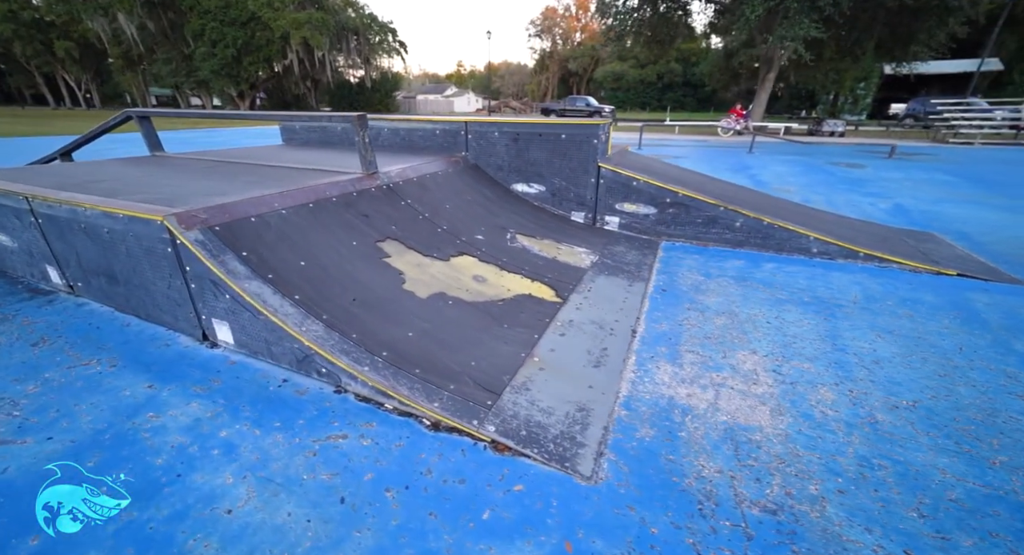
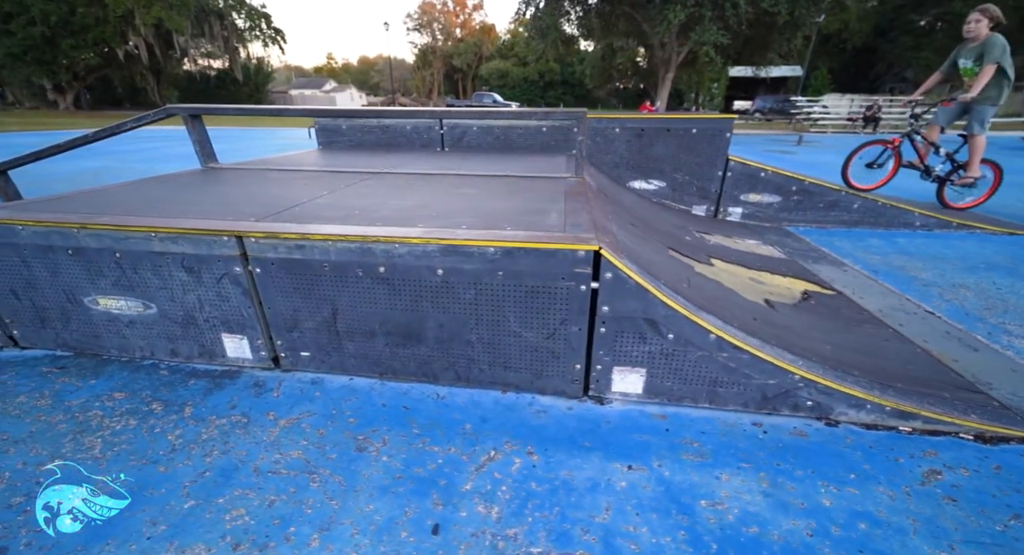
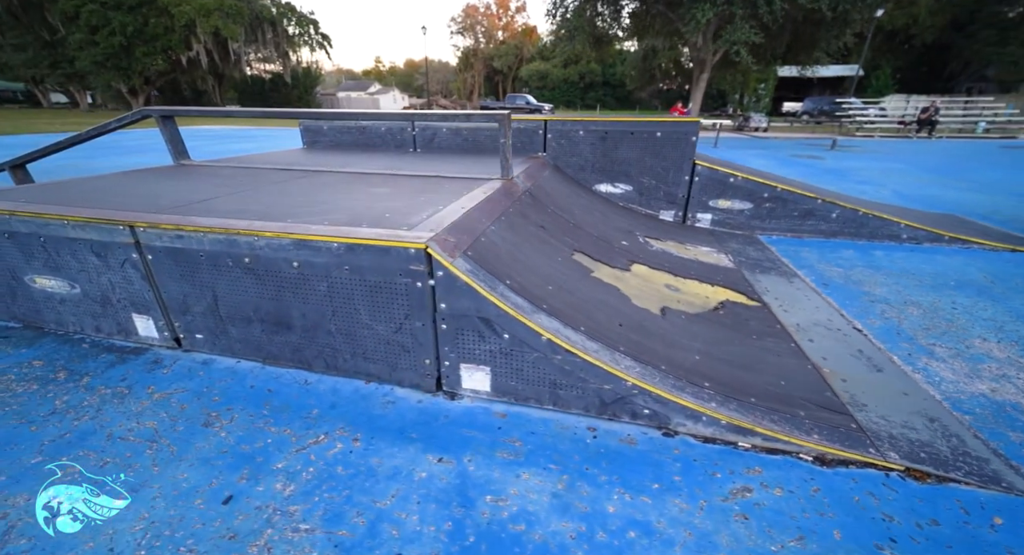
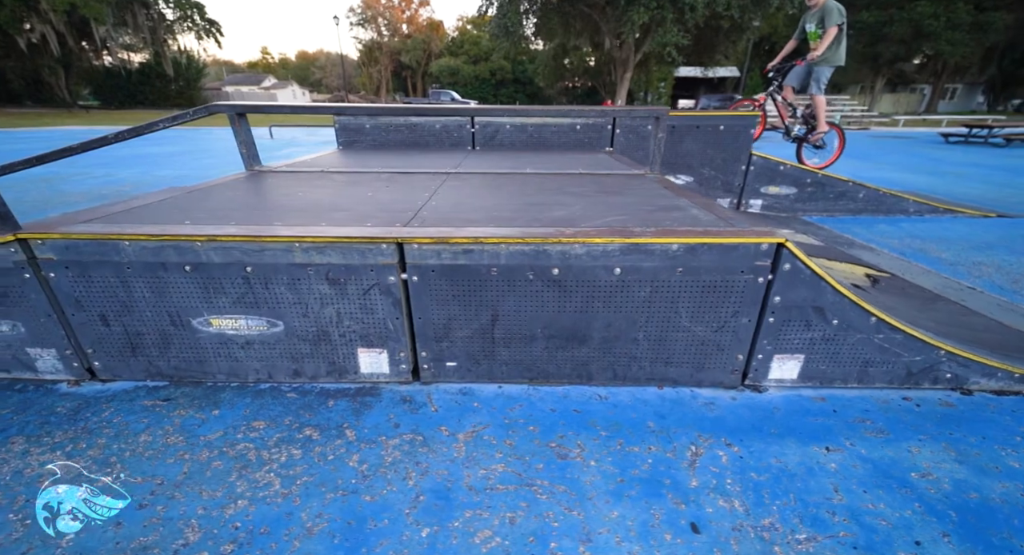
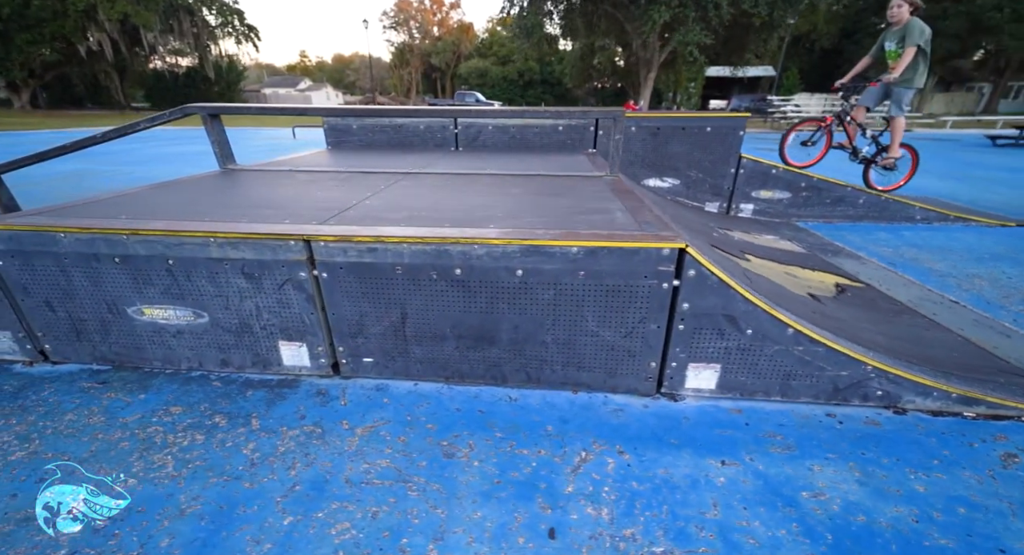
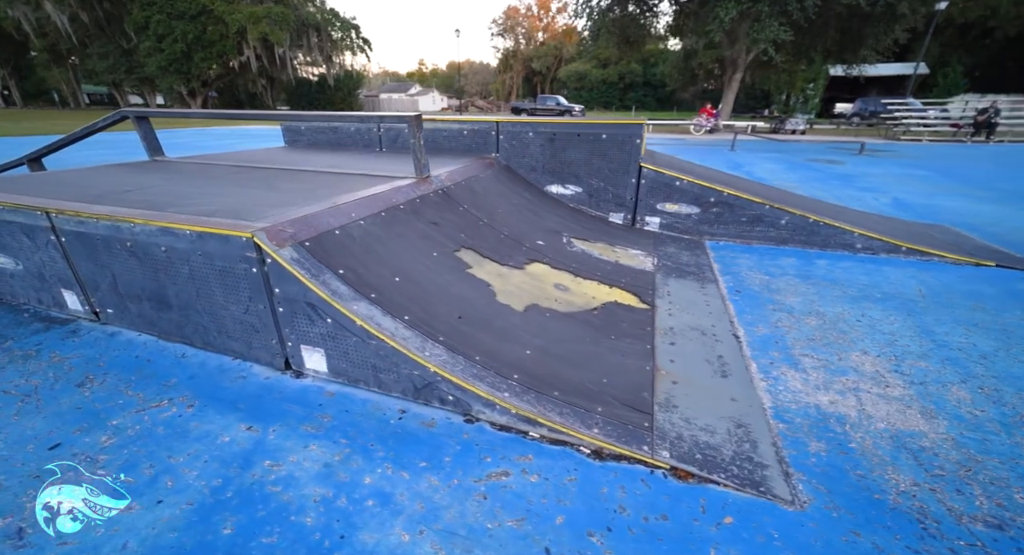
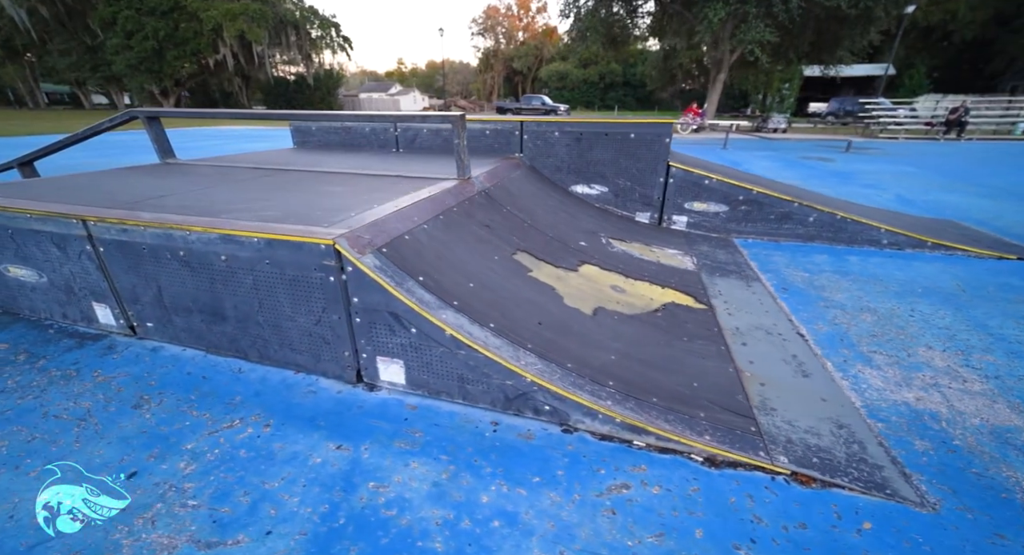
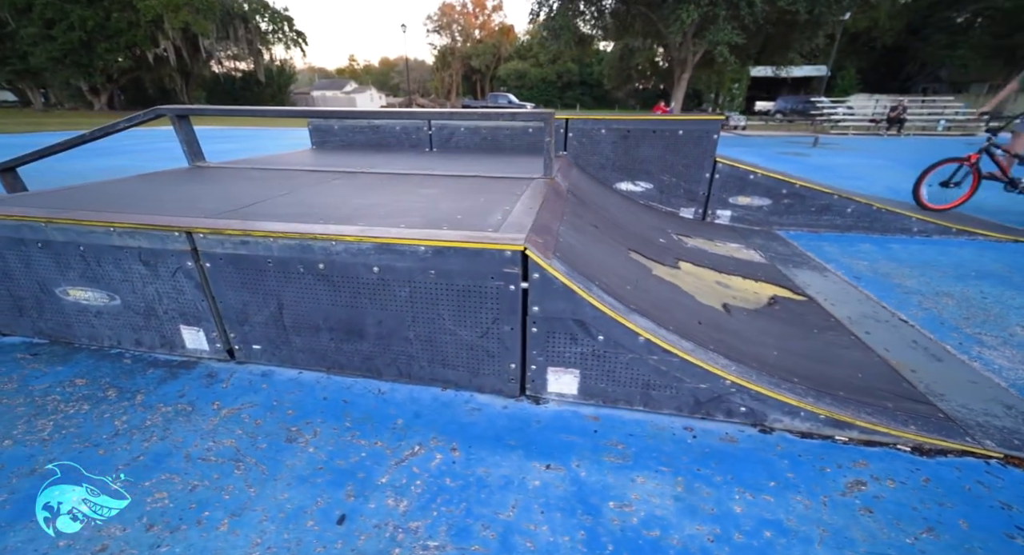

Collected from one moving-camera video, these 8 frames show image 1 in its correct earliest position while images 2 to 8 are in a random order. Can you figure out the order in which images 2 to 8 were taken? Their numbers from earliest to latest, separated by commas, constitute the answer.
6, 7, 3, 8, 2, 5, 4
